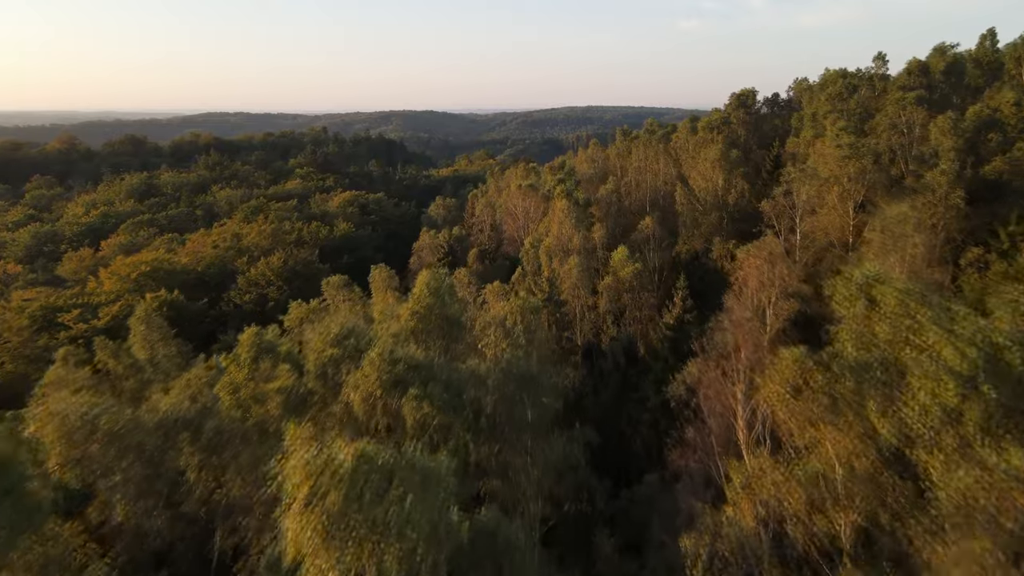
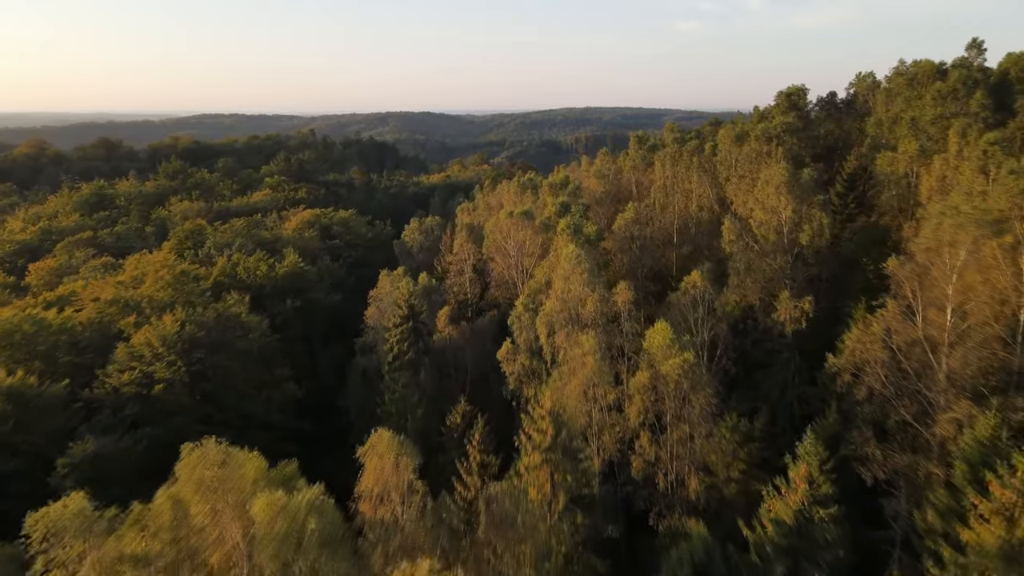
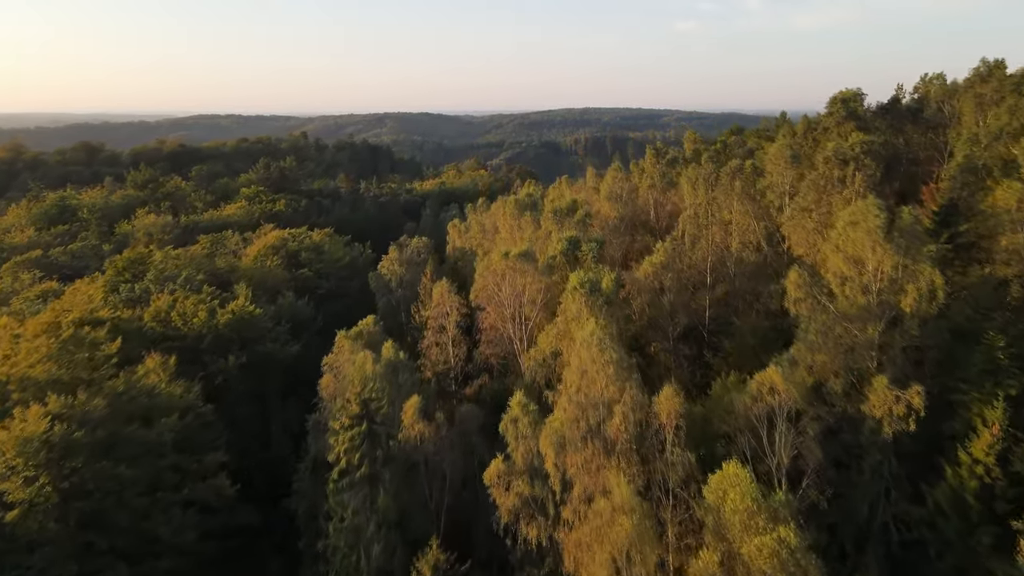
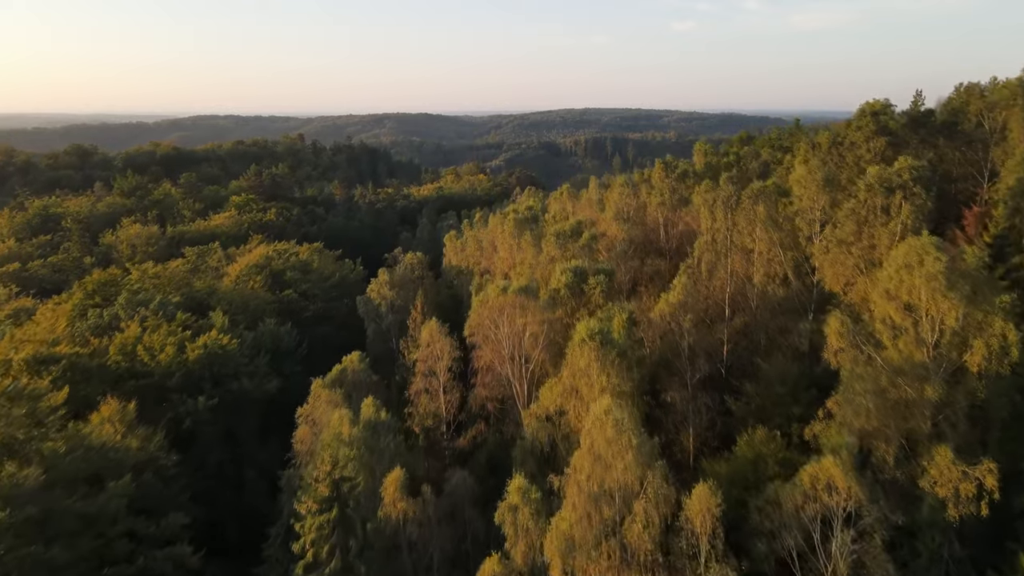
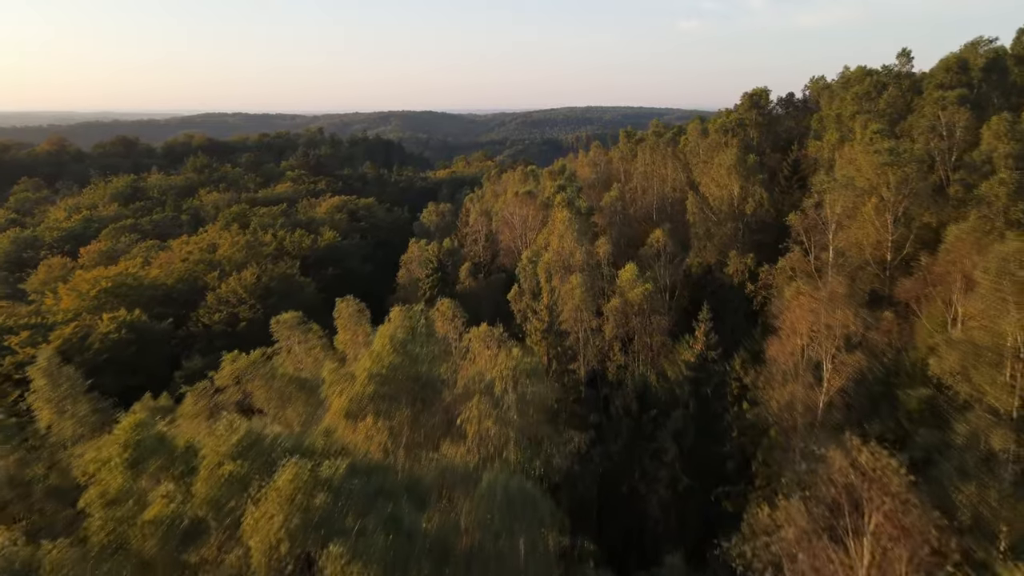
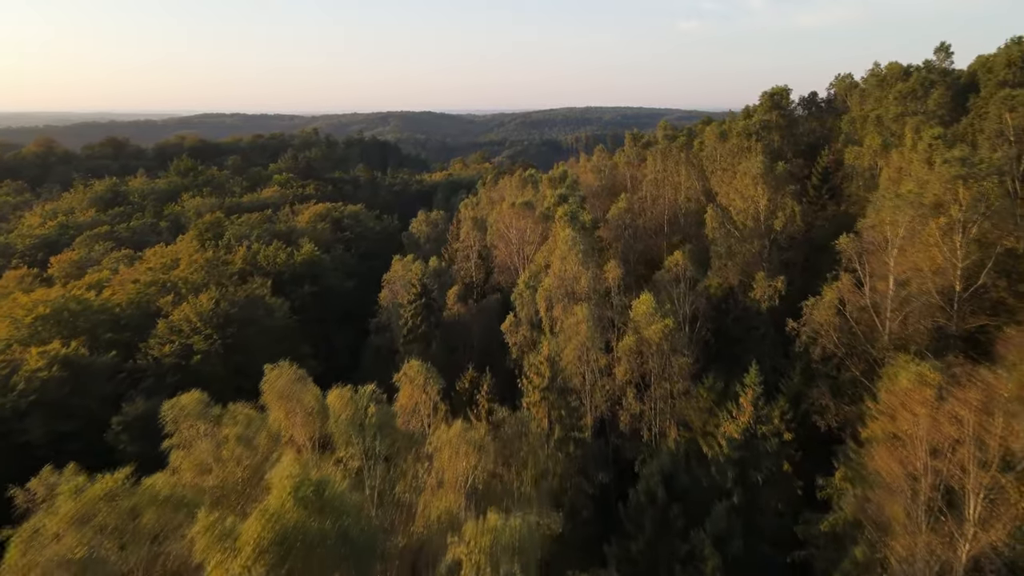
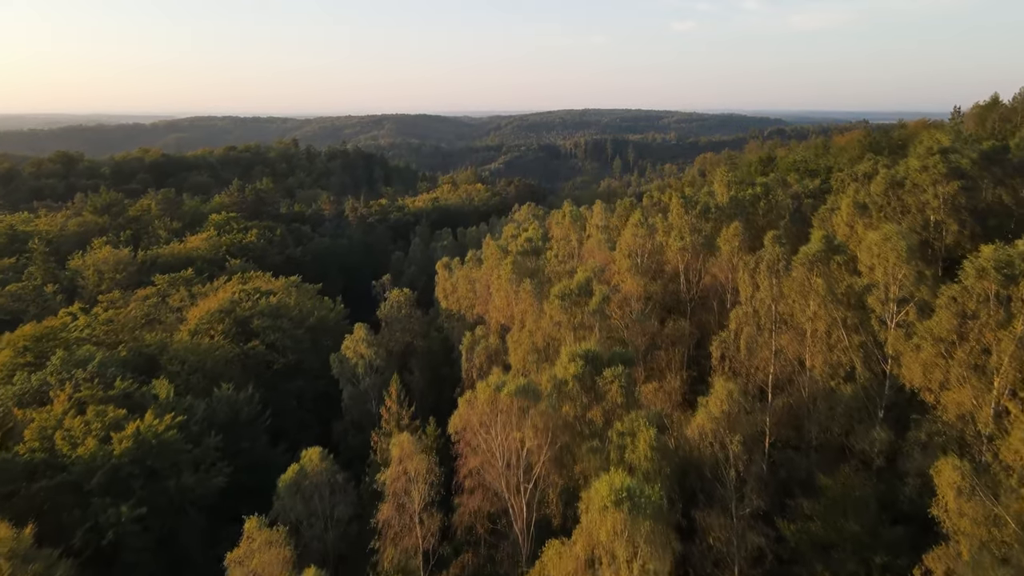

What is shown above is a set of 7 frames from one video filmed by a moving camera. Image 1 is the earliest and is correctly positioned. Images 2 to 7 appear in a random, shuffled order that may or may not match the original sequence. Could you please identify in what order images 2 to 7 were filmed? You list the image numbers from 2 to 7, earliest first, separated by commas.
5, 6, 2, 3, 4, 7
